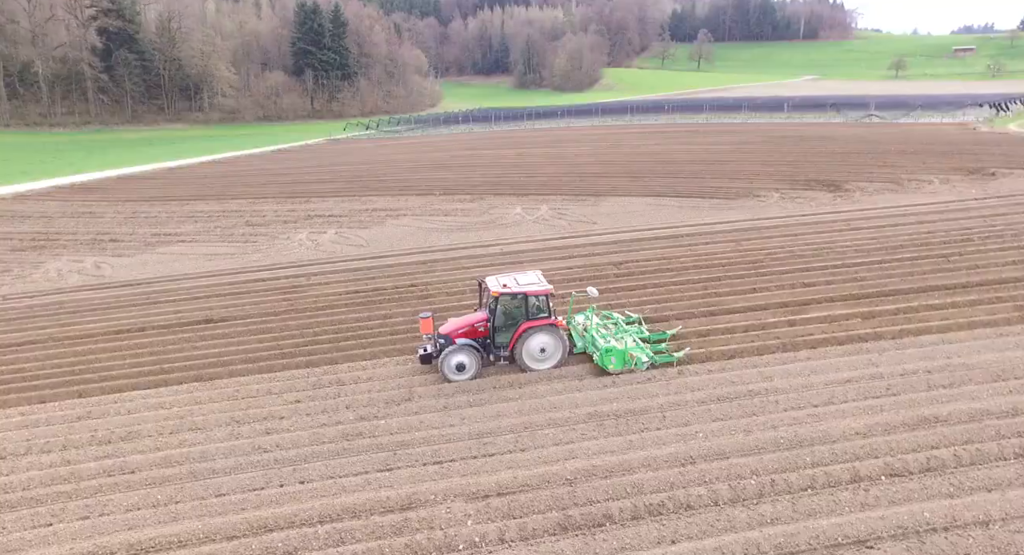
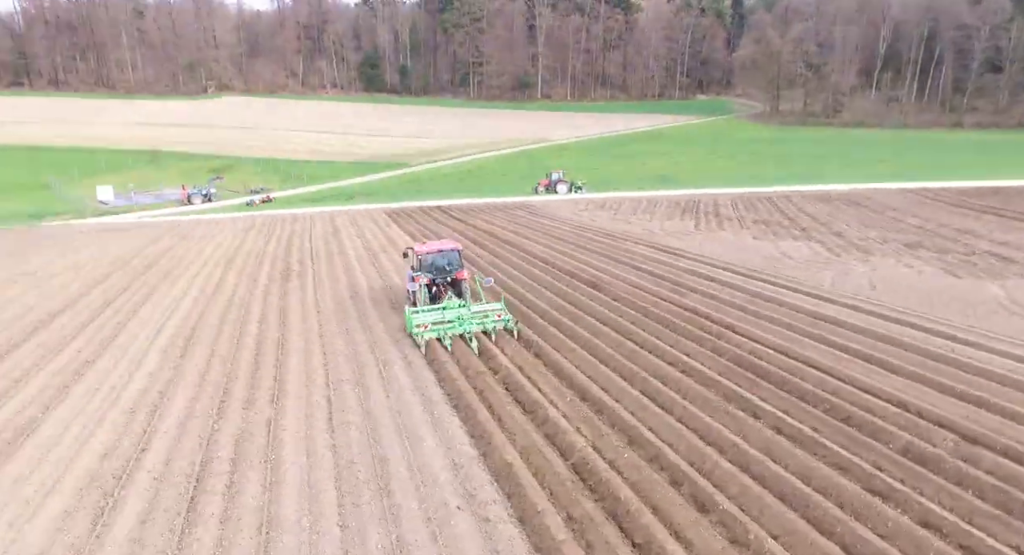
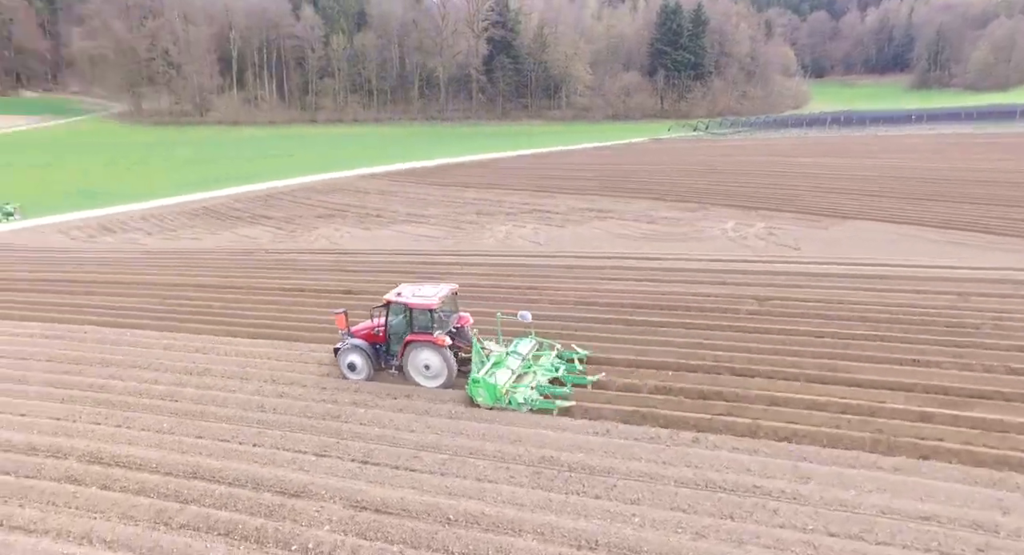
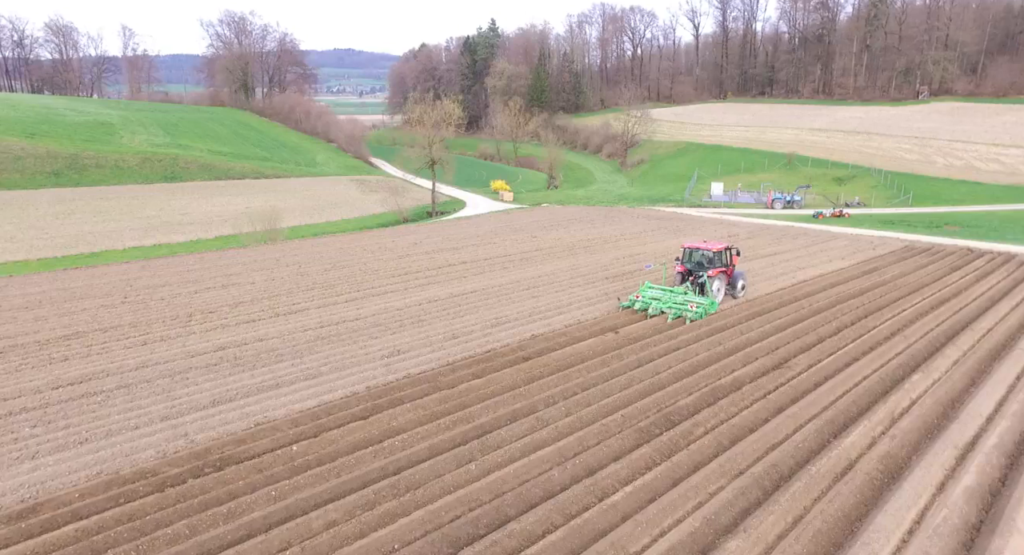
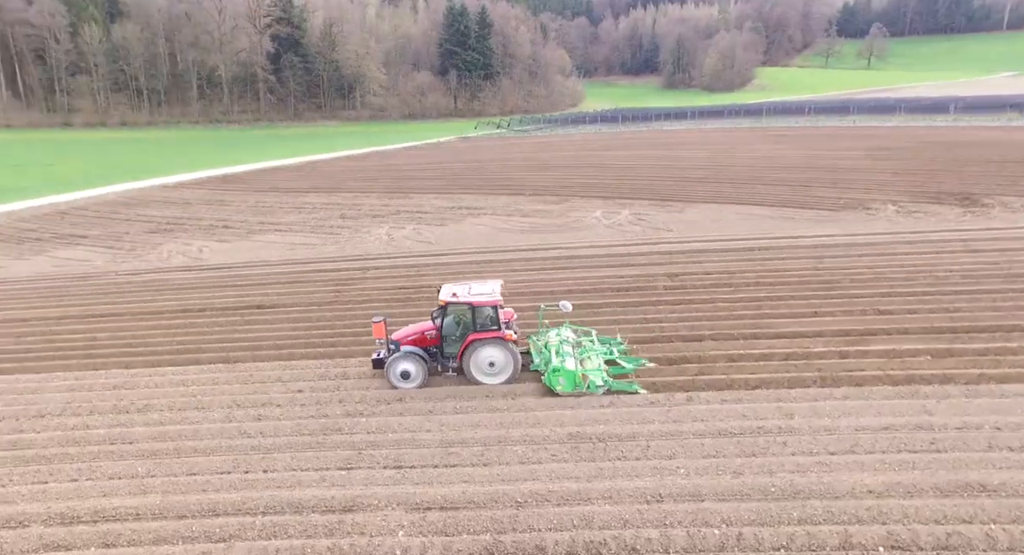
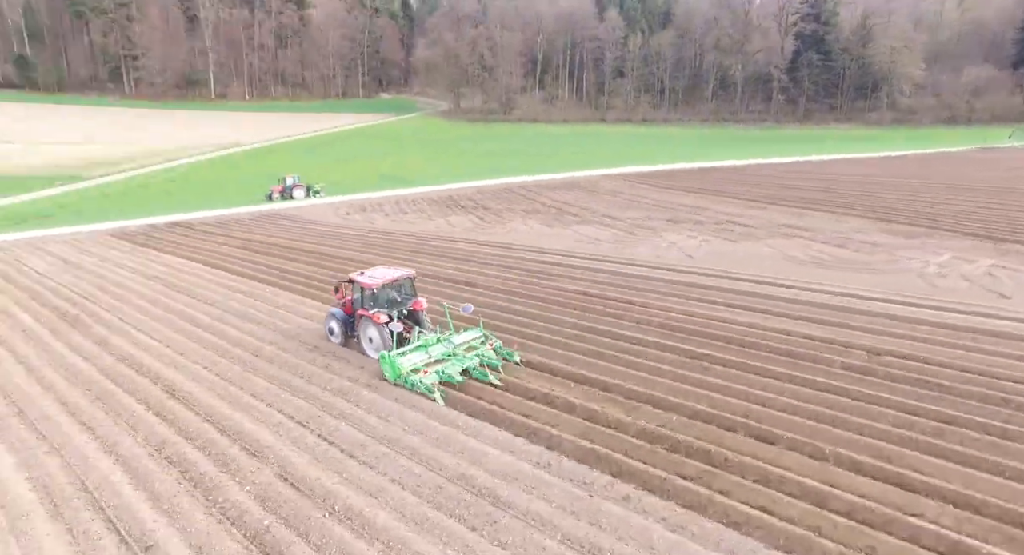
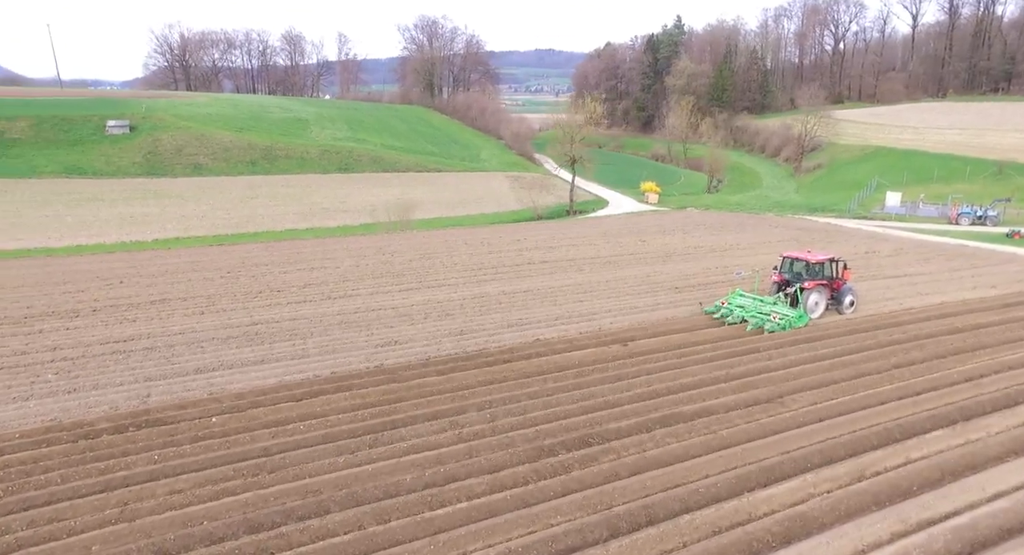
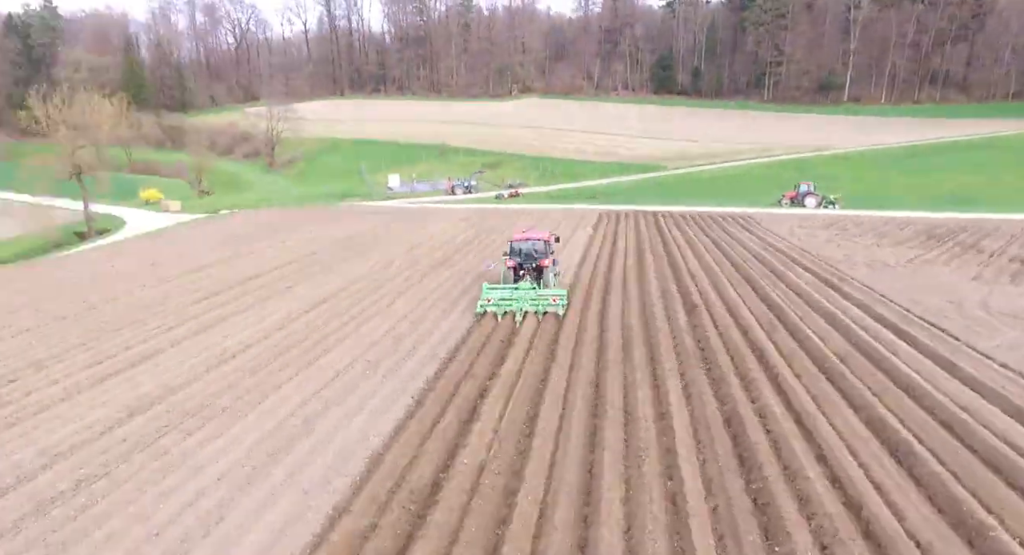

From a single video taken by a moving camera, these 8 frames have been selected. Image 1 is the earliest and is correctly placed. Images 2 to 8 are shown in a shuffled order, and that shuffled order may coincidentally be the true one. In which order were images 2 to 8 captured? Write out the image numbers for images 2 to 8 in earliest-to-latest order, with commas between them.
5, 3, 6, 2, 8, 4, 7
